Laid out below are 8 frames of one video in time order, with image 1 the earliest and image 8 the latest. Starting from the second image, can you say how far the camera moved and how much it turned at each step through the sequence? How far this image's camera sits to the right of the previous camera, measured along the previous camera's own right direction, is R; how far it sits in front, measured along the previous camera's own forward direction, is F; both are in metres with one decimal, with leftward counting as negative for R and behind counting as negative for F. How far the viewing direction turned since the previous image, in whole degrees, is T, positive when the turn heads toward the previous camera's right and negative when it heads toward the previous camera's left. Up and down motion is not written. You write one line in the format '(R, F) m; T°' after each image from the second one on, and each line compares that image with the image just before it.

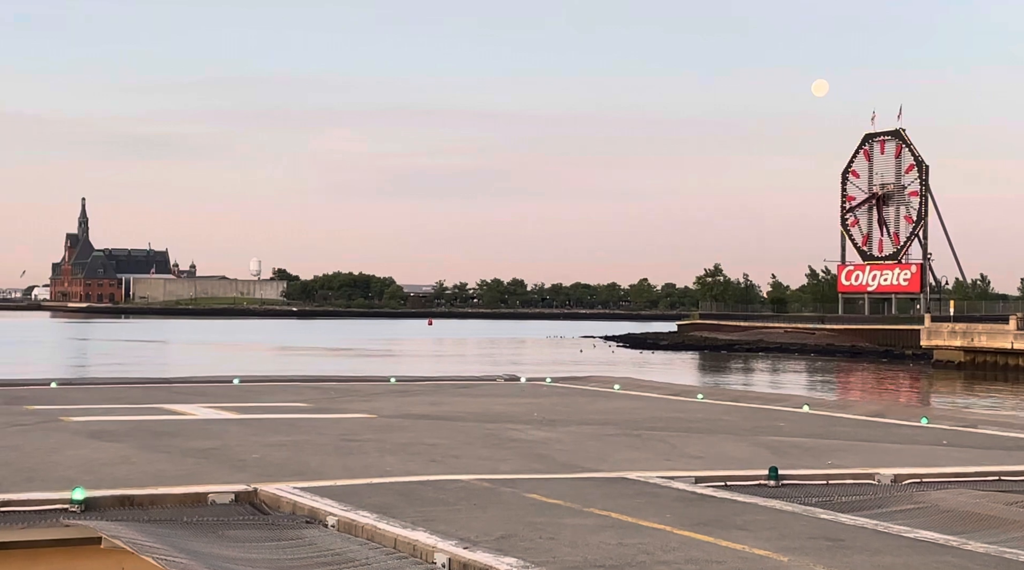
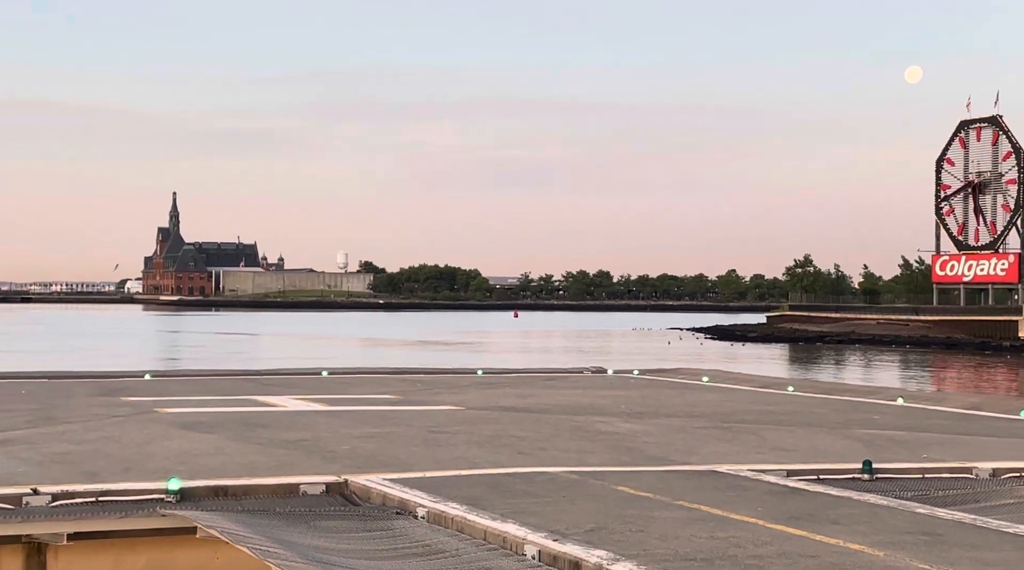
(-0.1, 0.0) m; -3°
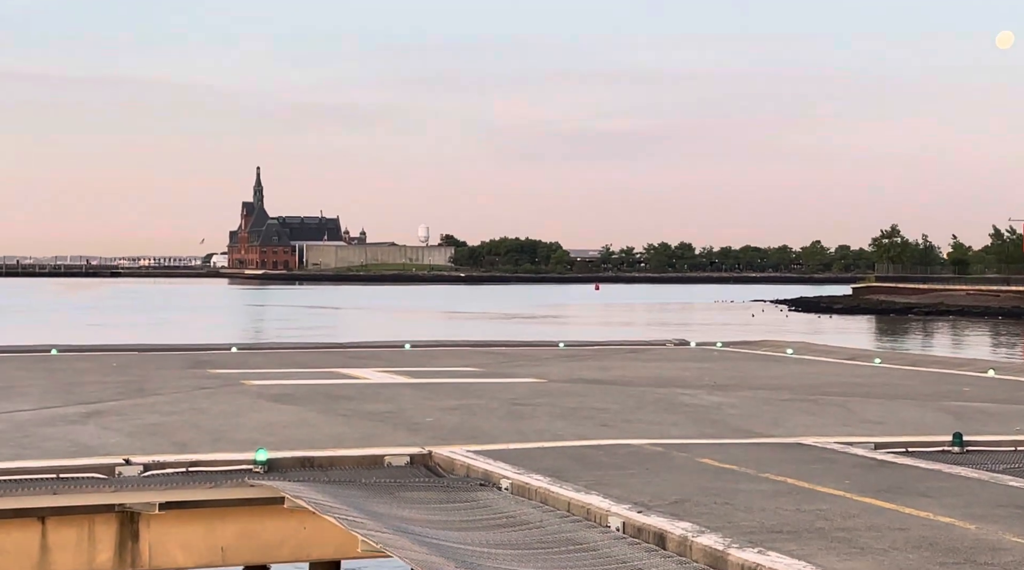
(-0.1, 0.0) m; -3°
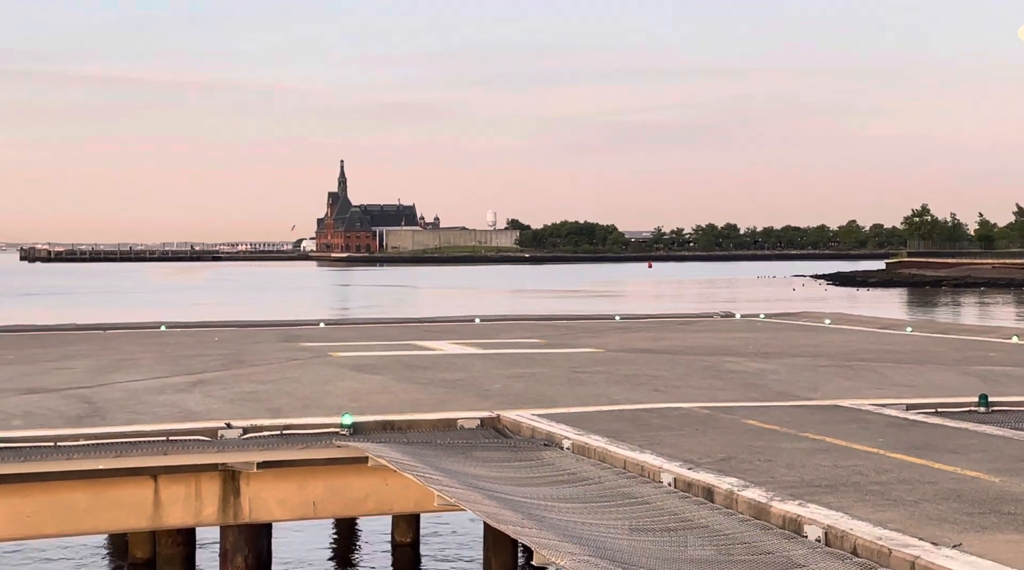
(-0.1, -1.8) m; -2°
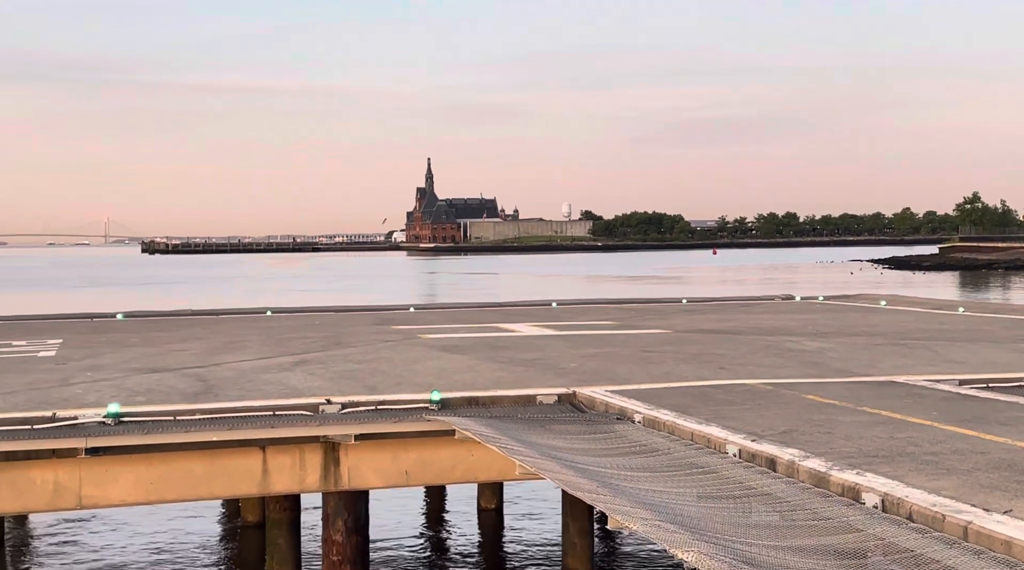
(0.0, -1.6) m; -3°
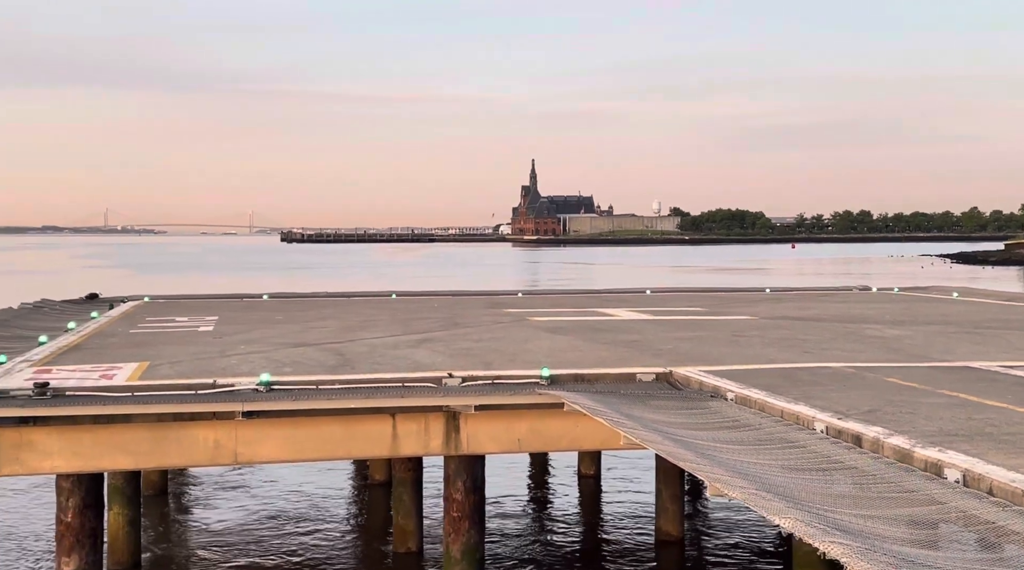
(-1.0, -2.2) m; -2°
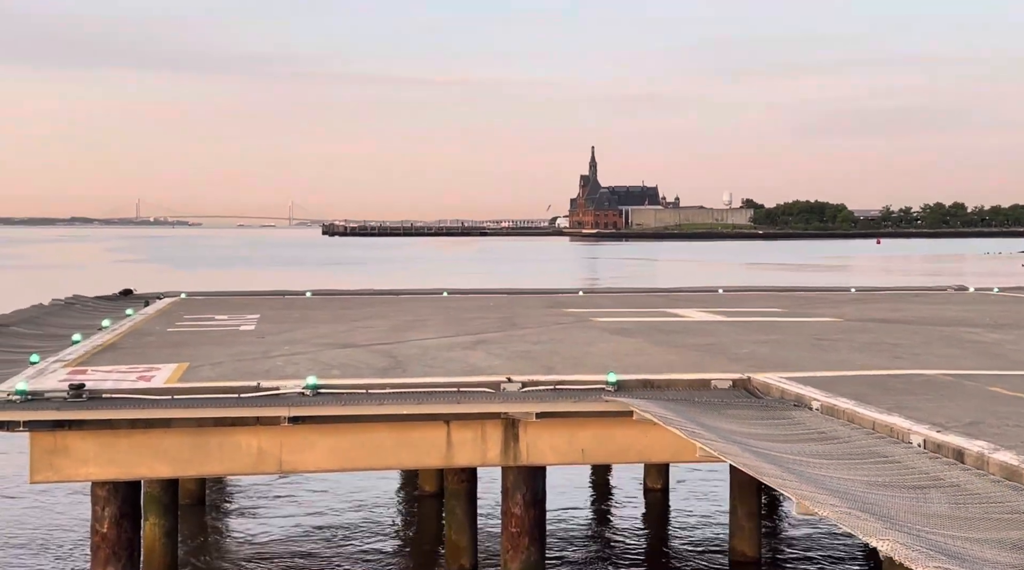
(-0.7, +1.9) m; -1°
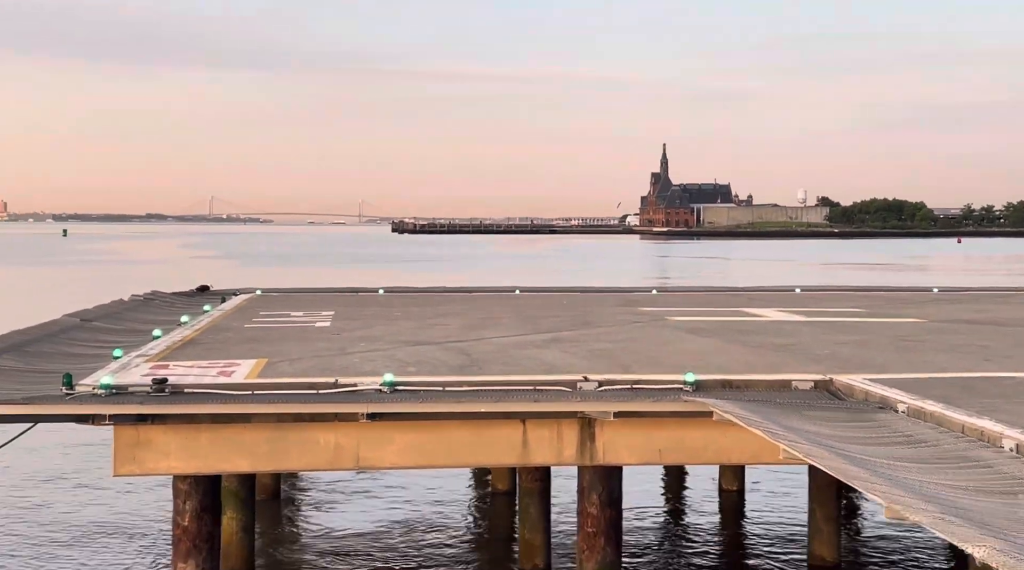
(-0.6, +0.4) m; -1°
